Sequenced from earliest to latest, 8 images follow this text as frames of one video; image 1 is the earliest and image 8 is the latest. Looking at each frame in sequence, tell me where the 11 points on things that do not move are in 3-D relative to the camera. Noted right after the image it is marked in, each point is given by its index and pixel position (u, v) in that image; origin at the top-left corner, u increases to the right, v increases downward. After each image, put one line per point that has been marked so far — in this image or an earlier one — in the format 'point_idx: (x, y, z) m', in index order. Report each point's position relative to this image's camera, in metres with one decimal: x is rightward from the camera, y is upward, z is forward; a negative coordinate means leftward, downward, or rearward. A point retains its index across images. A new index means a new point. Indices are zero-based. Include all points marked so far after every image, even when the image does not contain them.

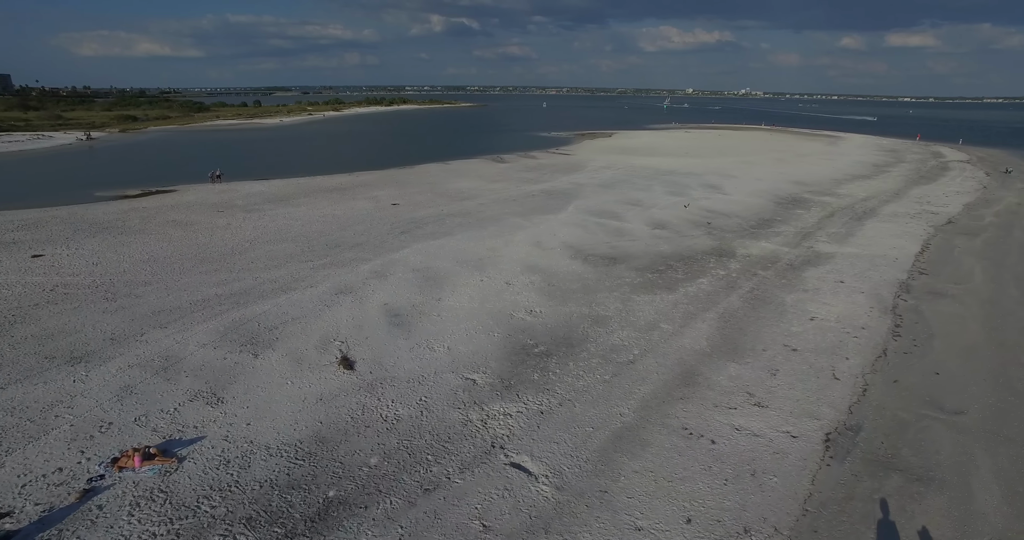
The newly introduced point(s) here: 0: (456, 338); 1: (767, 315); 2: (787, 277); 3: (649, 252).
0: (-0.8, -0.9, +8.0) m
1: (+3.8, -0.7, +8.8) m
2: (+4.9, -0.1, +10.6) m
3: (+2.7, +0.3, +11.8) m
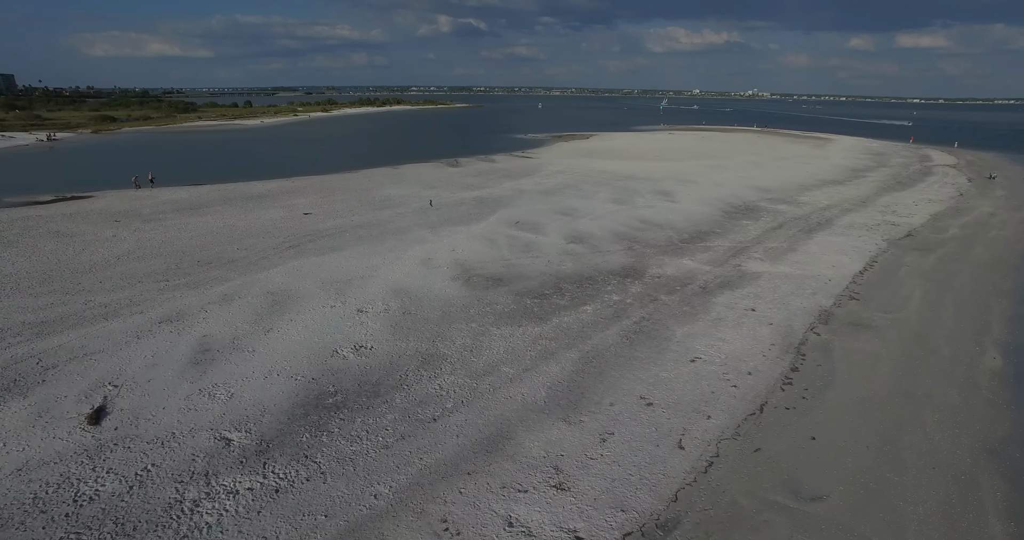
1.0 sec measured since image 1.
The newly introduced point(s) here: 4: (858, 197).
0: (-3.0, -1.3, +6.7) m
1: (+1.6, -1.0, +7.5) m
2: (+2.8, -0.5, +9.2) m
3: (+0.6, 0.0, +10.5) m
4: (+11.4, +2.5, +19.5) m
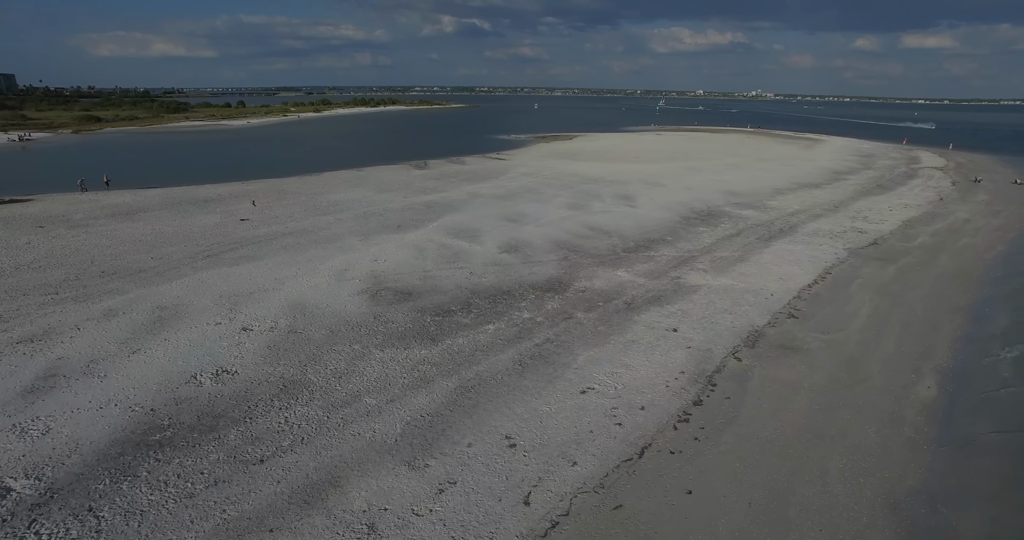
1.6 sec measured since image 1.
0: (-4.4, -1.5, +5.9) m
1: (+0.2, -1.3, +6.7) m
2: (+1.4, -0.7, +8.5) m
3: (-0.8, -0.3, +9.8) m
4: (+10.1, +2.2, +18.6) m
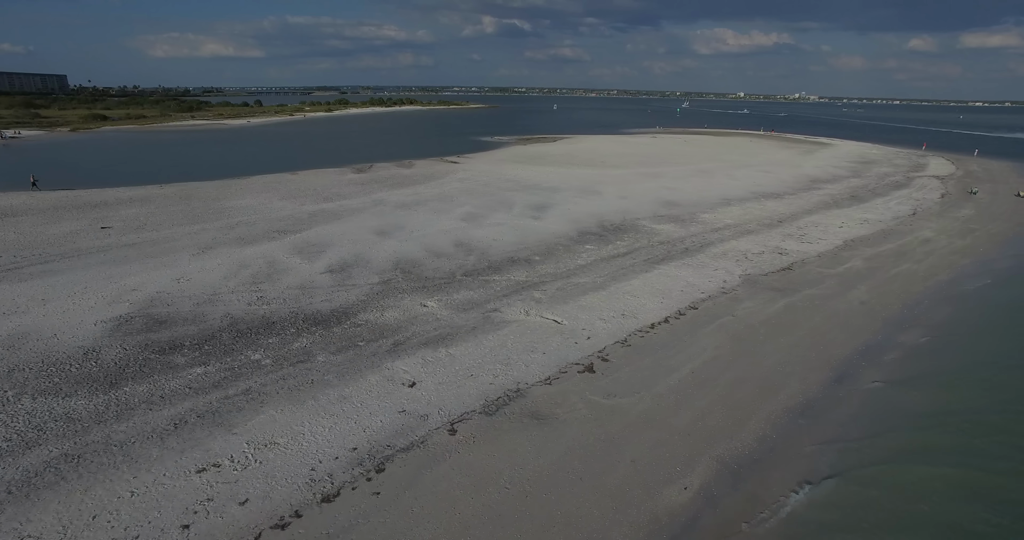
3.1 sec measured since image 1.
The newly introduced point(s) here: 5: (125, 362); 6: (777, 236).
0: (-7.8, -1.7, +4.8) m
1: (-3.2, -1.6, +5.3) m
2: (-1.9, -1.1, +6.9) m
3: (-4.0, -0.6, +8.4) m
4: (+7.5, +1.6, +16.6) m
5: (-4.5, -1.1, +7.0) m
6: (+6.3, +0.8, +14.0) m
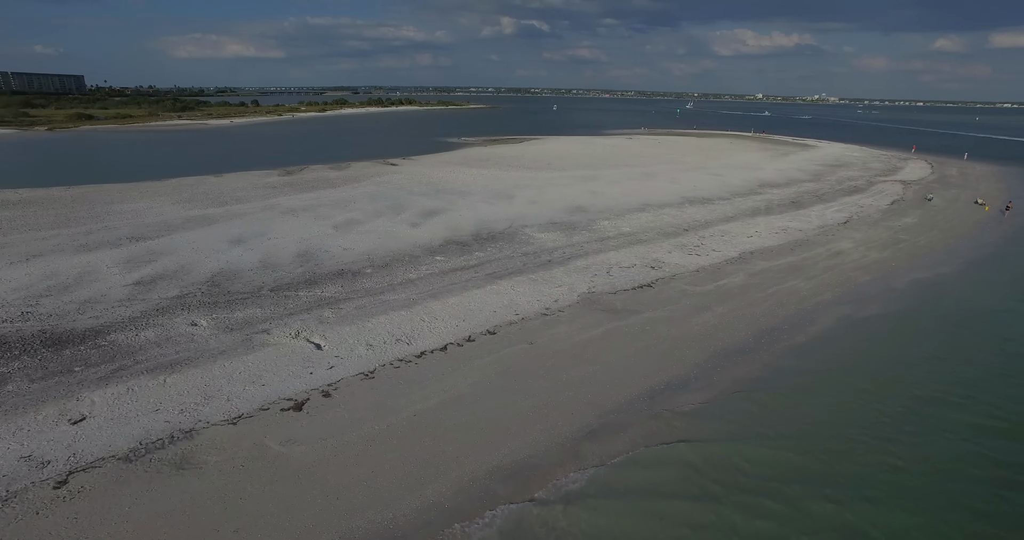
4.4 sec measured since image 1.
0: (-11.0, -1.9, +4.2) m
1: (-6.3, -1.8, +4.6) m
2: (-5.0, -1.3, +6.2) m
3: (-7.0, -0.8, +7.7) m
4: (+4.7, +1.3, +15.5) m
5: (-7.6, -1.3, +6.3) m
6: (+3.4, +0.5, +12.9) m
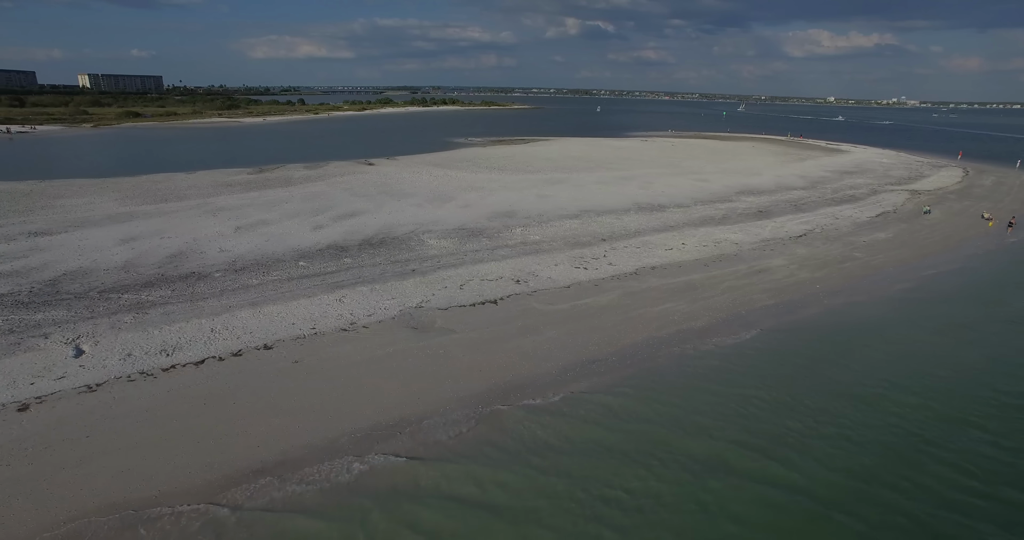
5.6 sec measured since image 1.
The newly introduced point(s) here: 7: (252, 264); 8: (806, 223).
0: (-14.1, -1.7, +4.7) m
1: (-9.4, -1.7, +4.6) m
2: (-7.9, -1.3, +6.1) m
3: (-9.8, -0.7, +7.8) m
4: (+2.8, +1.0, +14.4) m
5: (-10.5, -1.1, +6.4) m
6: (+1.2, +0.3, +12.0) m
7: (-4.7, +0.1, +10.8) m
8: (+7.9, +1.2, +16.0) m
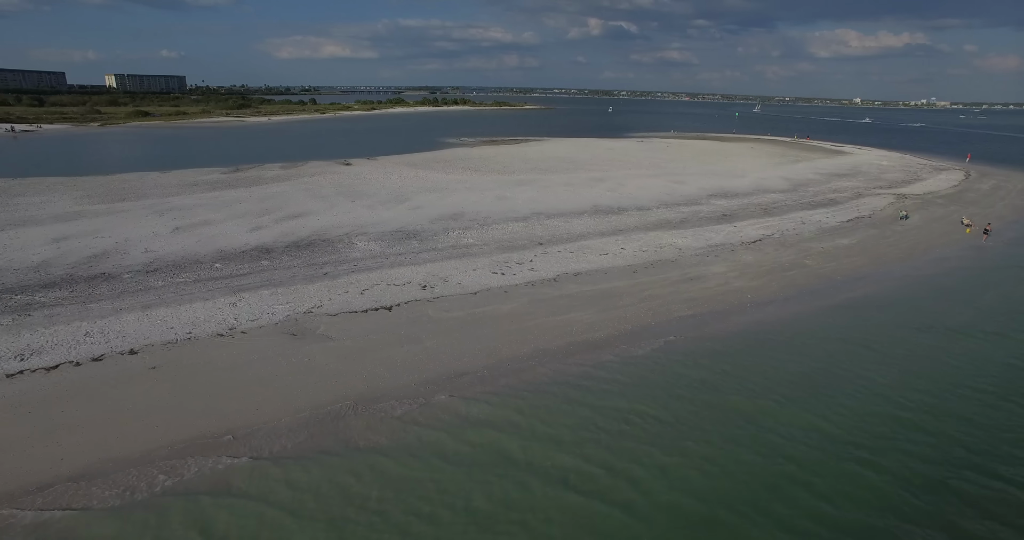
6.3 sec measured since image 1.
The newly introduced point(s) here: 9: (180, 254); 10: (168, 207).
0: (-15.7, -1.6, +4.9) m
1: (-11.0, -1.7, +4.6) m
2: (-9.5, -1.3, +6.1) m
3: (-11.3, -0.7, +7.8) m
4: (+1.4, +0.9, +14.1) m
5: (-12.1, -1.1, +6.5) m
6: (-0.3, +0.2, +11.7) m
7: (-6.1, +0.1, +10.7) m
8: (+6.6, +1.0, +15.5) m
9: (-6.3, +0.4, +11.5) m
10: (-9.1, +1.7, +15.7) m
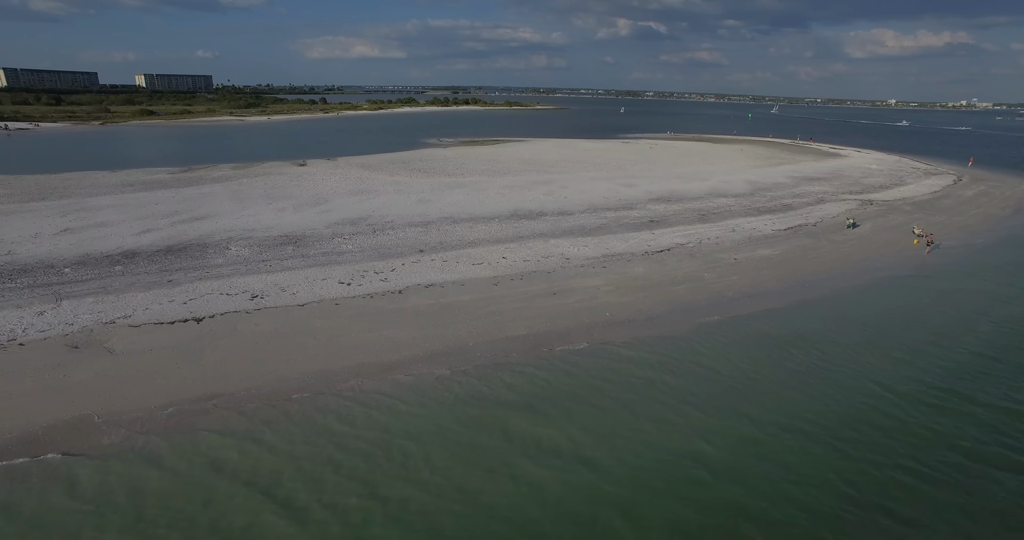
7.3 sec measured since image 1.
0: (-18.4, -1.5, +4.9) m
1: (-13.7, -1.7, +4.5) m
2: (-12.1, -1.3, +5.9) m
3: (-13.9, -0.7, +7.7) m
4: (-0.9, +0.7, +13.4) m
5: (-14.7, -1.1, +6.4) m
6: (-2.7, 0.0, +11.2) m
7: (-8.5, 0.0, +10.4) m
8: (+4.4, +0.8, +14.7) m
9: (-8.7, +0.3, +11.1) m
10: (-11.3, +1.7, +15.5) m
